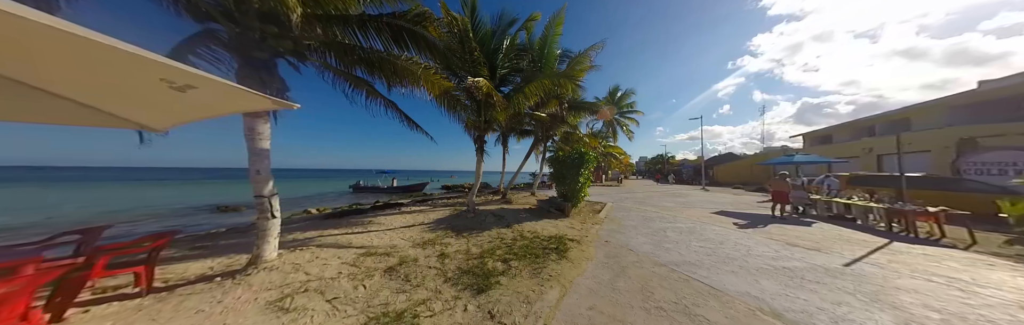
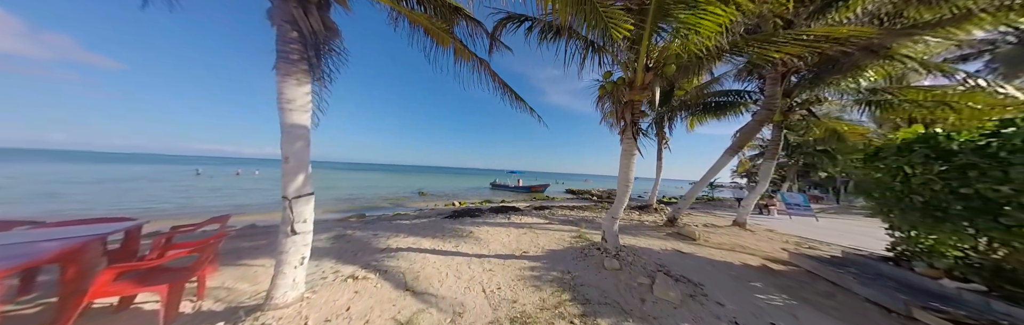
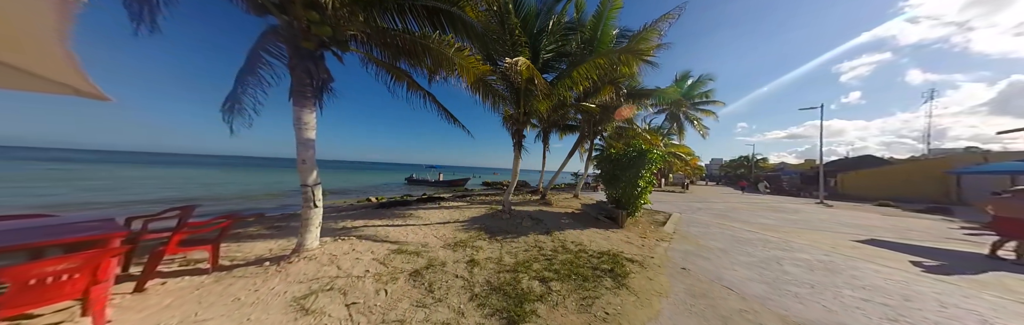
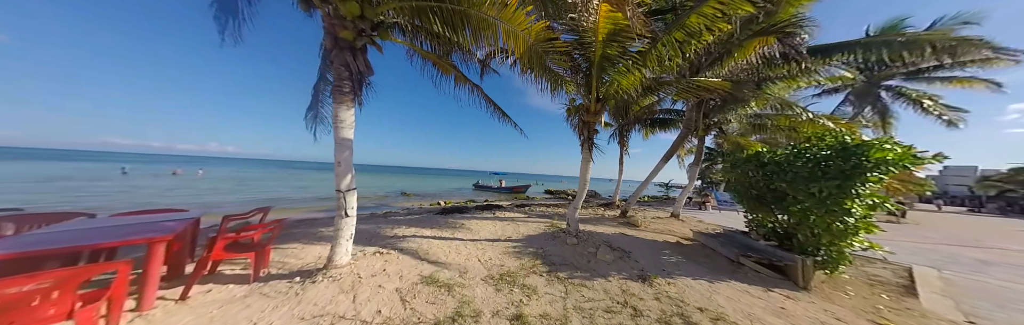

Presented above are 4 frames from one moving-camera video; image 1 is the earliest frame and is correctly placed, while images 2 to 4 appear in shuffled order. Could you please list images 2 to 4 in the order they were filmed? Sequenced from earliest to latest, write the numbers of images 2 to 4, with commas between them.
3, 4, 2
